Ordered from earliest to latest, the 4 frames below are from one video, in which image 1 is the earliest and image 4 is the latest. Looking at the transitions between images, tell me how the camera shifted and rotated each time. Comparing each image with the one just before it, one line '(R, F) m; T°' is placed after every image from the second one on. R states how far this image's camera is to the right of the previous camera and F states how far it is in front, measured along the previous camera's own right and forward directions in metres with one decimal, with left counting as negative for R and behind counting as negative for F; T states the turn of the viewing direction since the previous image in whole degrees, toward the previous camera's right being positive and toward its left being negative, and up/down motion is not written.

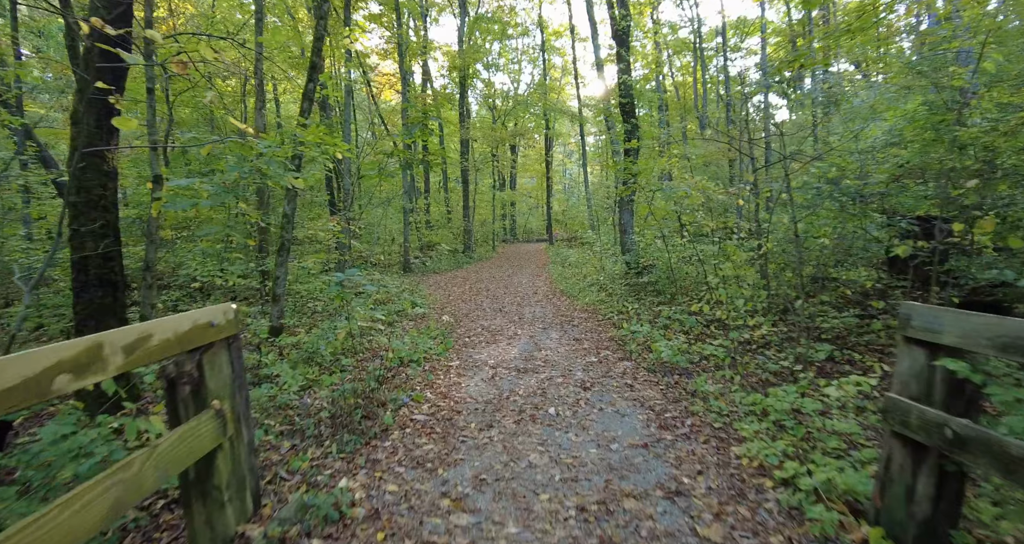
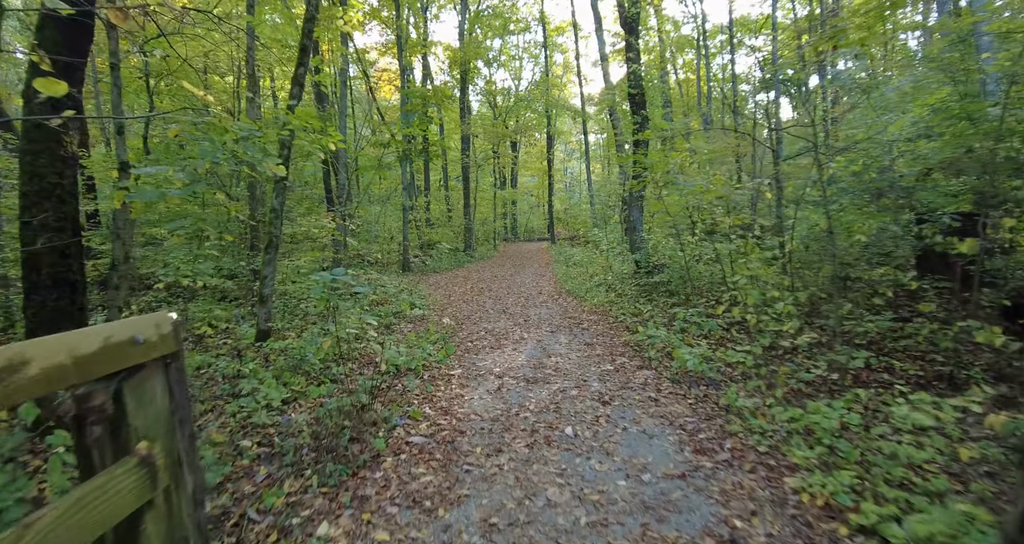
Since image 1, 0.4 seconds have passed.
(-0.1, +0.6) m; 0°
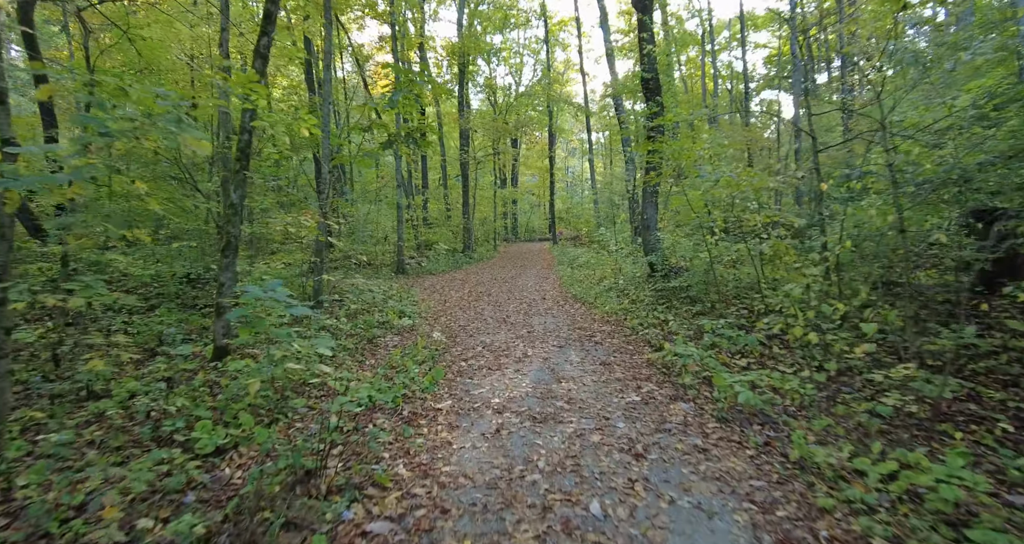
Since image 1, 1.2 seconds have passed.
(0.0, +1.1) m; 0°
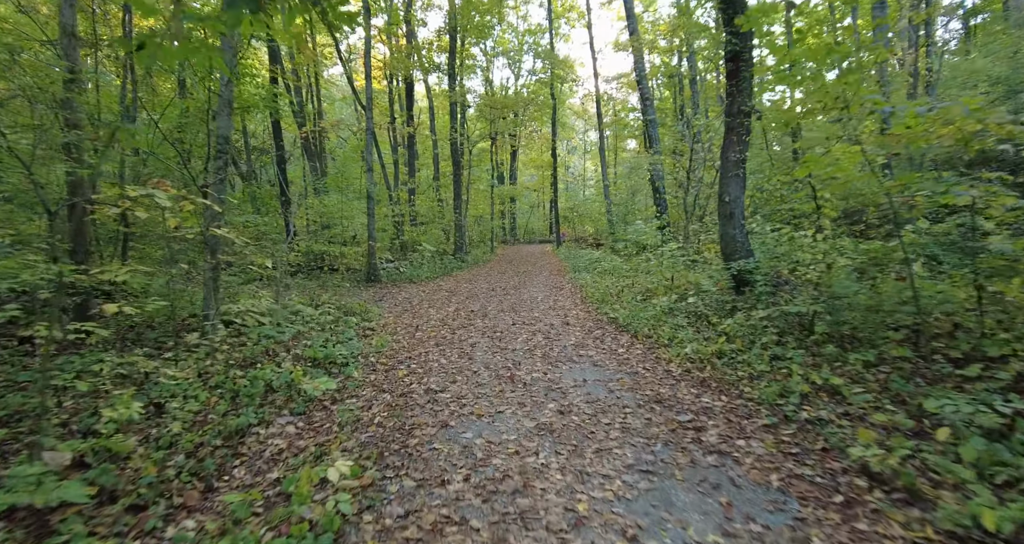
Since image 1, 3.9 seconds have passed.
(-0.2, +3.8) m; 0°
